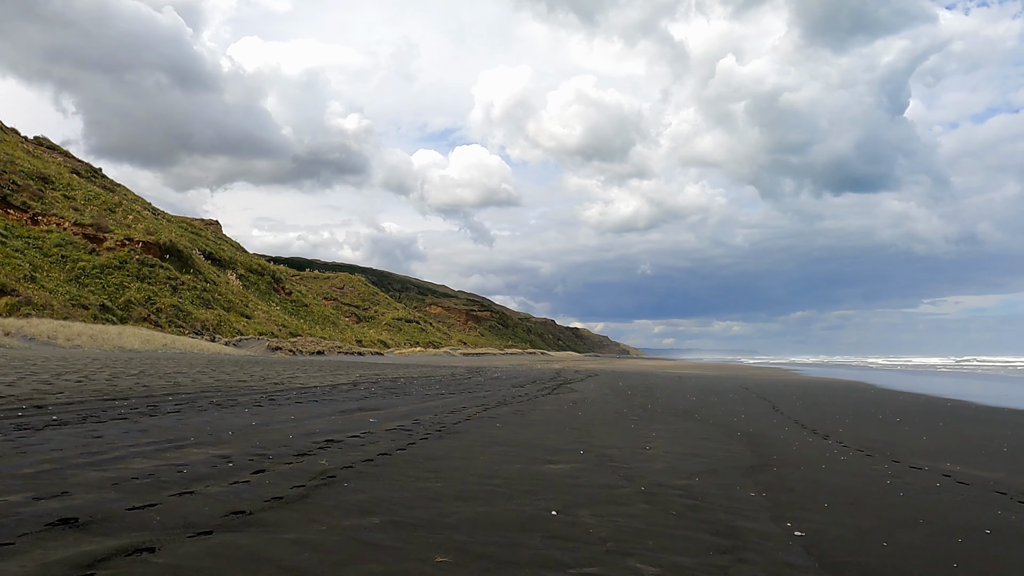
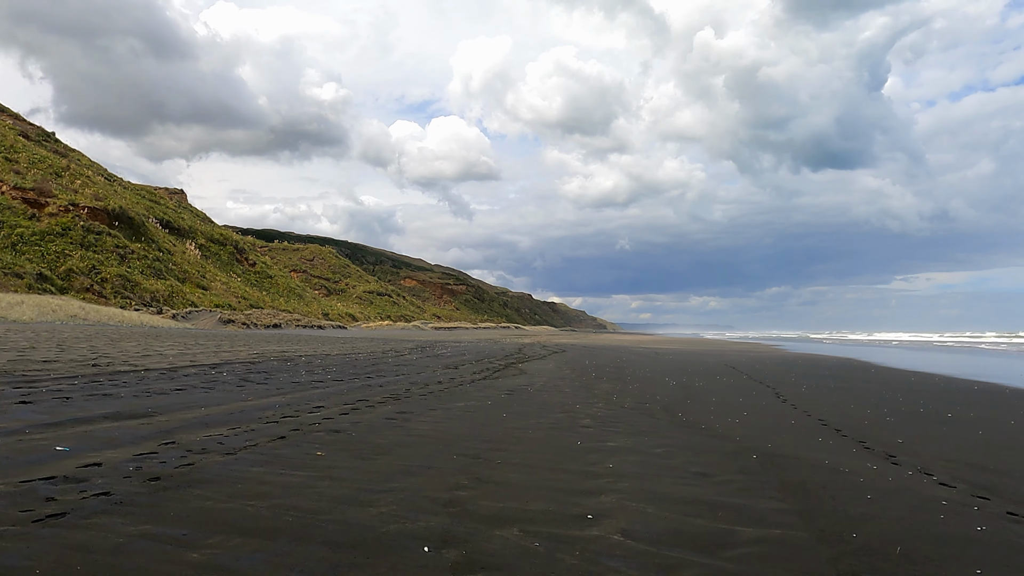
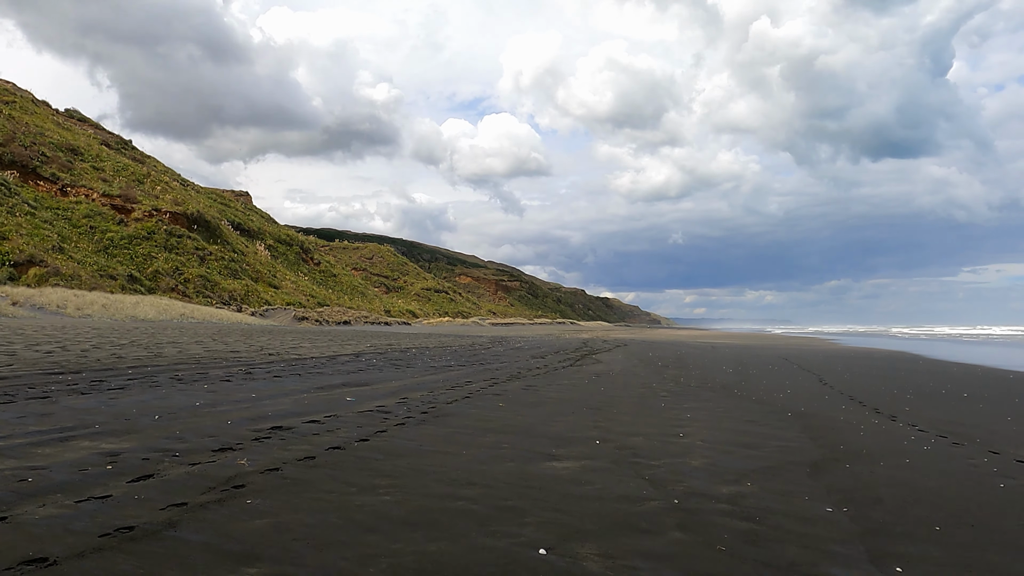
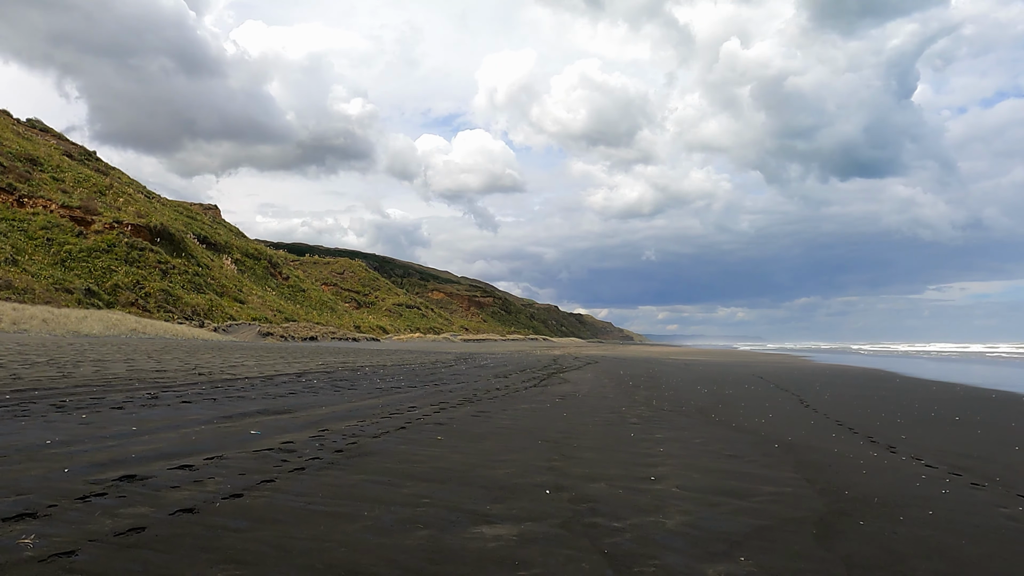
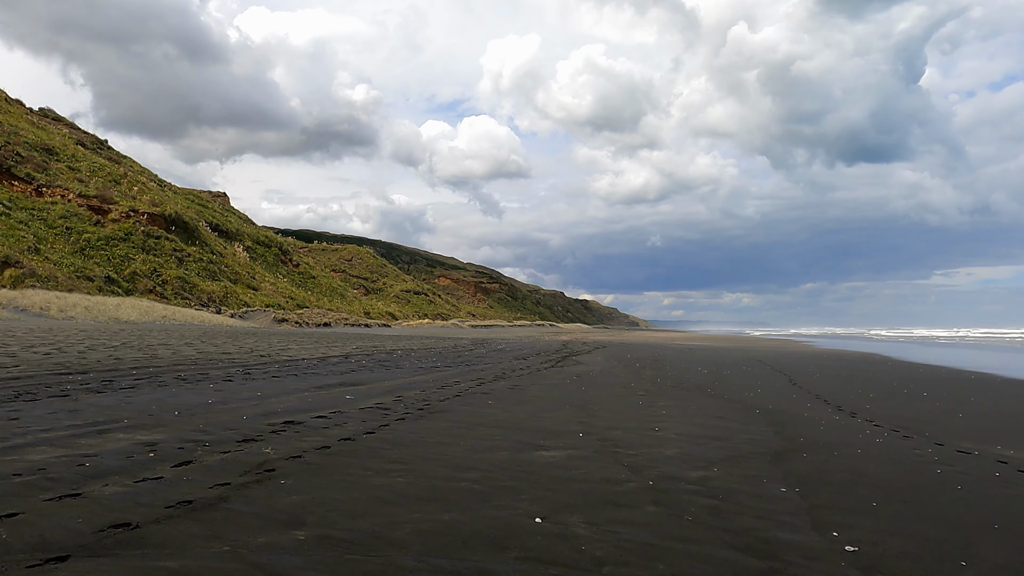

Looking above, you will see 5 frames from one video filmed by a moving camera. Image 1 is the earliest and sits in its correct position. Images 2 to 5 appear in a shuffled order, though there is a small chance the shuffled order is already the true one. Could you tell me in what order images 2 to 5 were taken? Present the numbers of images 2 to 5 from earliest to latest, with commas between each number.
5, 3, 4, 2
